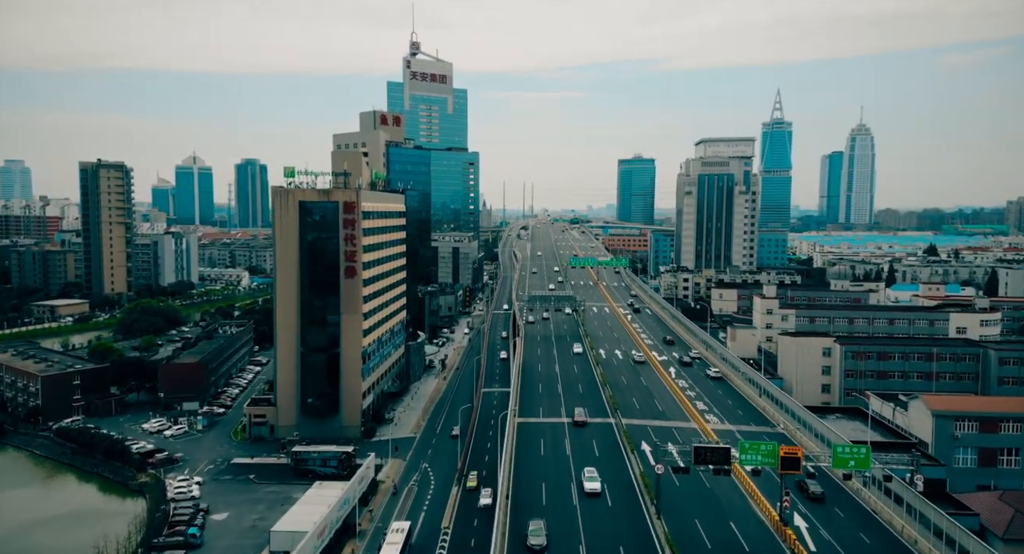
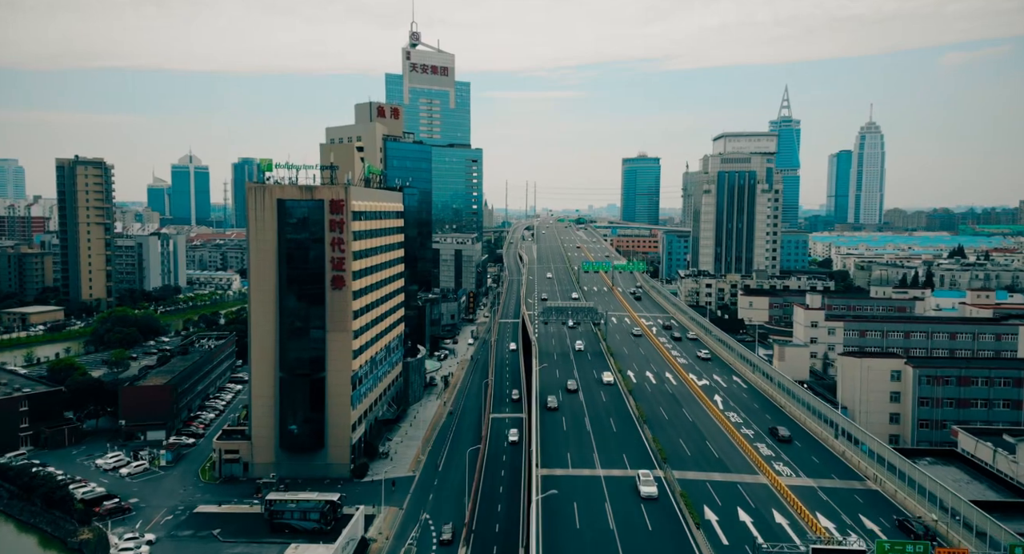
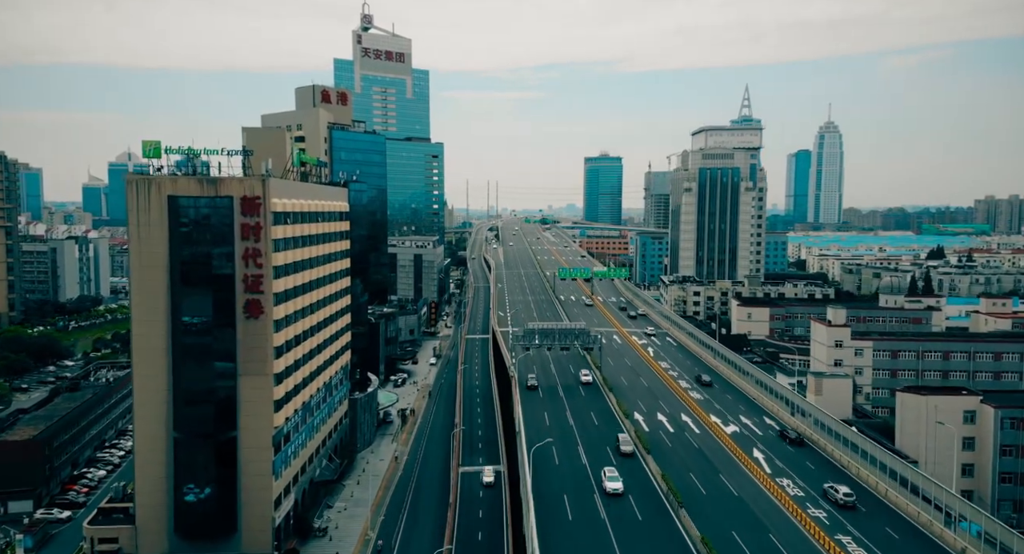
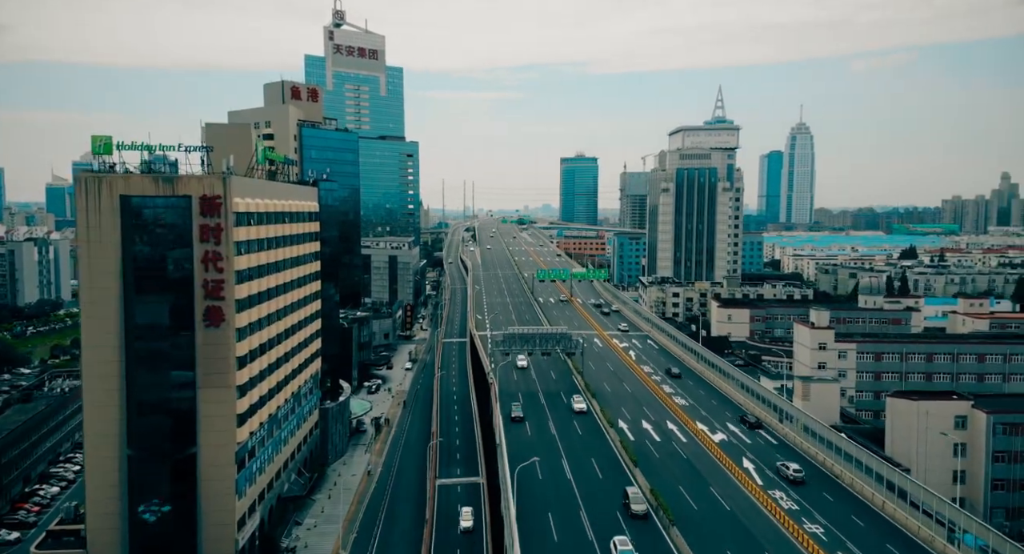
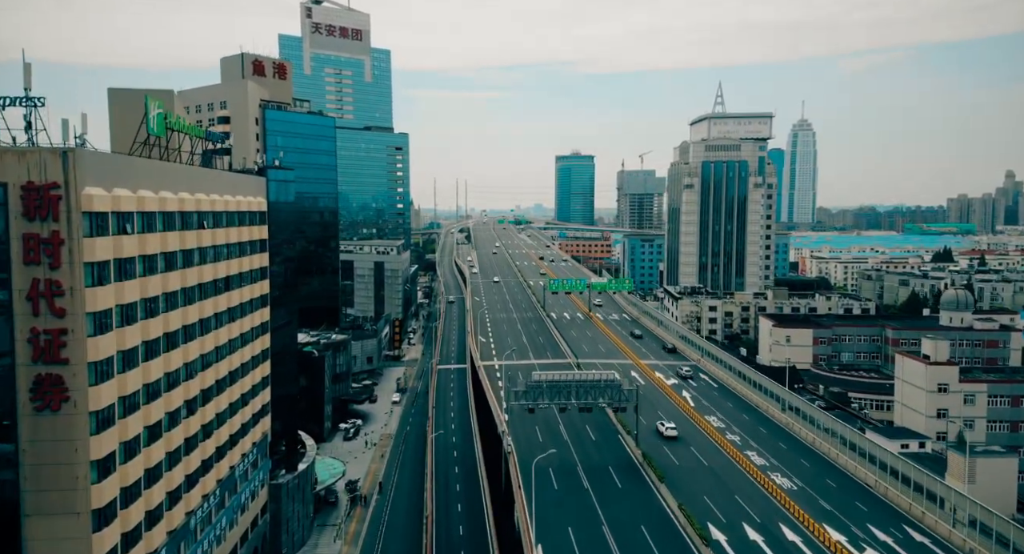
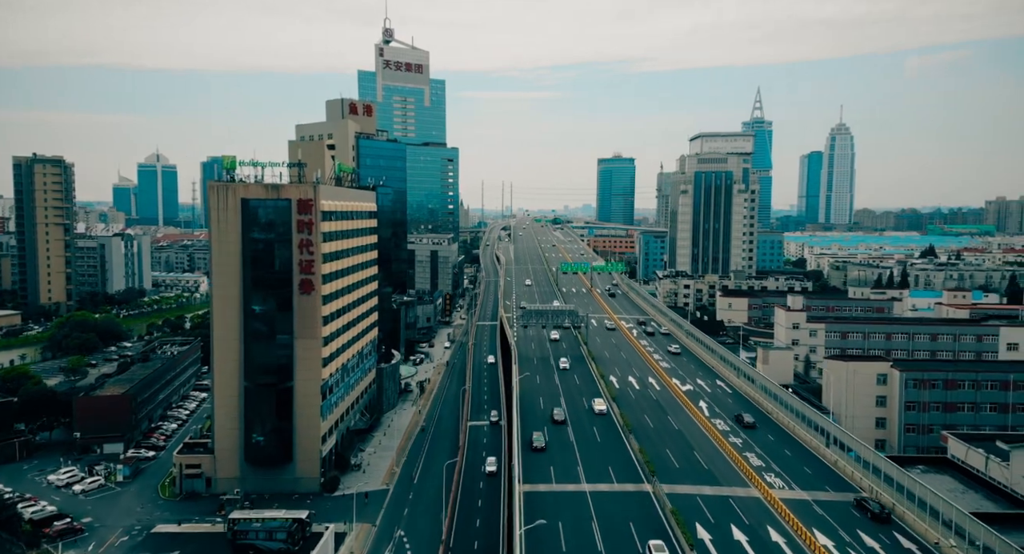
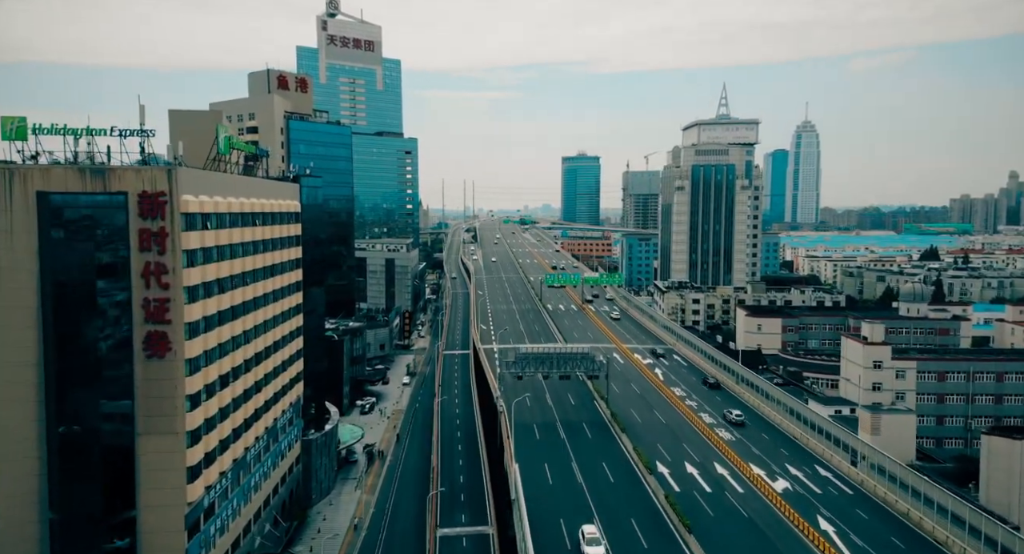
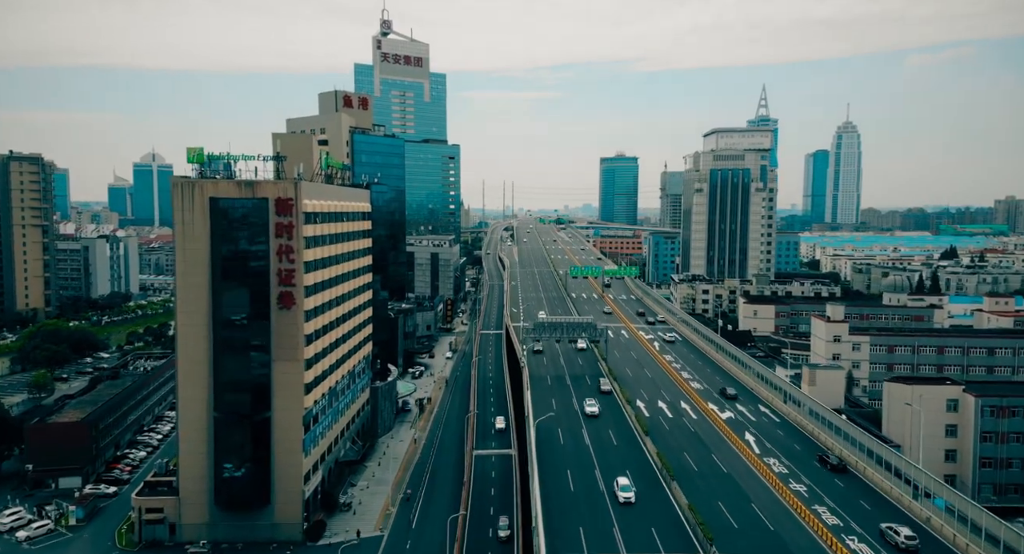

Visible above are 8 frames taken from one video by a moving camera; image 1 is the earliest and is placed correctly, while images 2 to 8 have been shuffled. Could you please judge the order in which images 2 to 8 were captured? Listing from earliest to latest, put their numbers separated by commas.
2, 6, 8, 3, 4, 7, 5
